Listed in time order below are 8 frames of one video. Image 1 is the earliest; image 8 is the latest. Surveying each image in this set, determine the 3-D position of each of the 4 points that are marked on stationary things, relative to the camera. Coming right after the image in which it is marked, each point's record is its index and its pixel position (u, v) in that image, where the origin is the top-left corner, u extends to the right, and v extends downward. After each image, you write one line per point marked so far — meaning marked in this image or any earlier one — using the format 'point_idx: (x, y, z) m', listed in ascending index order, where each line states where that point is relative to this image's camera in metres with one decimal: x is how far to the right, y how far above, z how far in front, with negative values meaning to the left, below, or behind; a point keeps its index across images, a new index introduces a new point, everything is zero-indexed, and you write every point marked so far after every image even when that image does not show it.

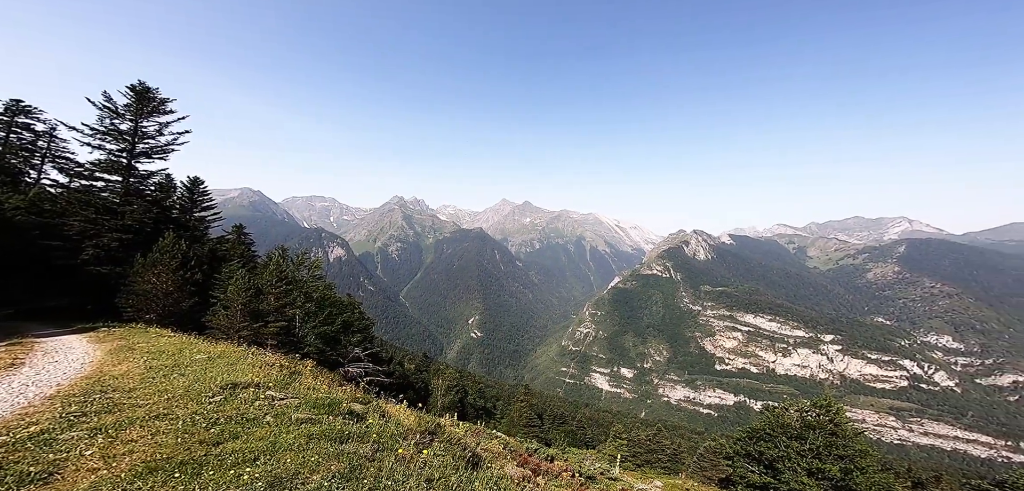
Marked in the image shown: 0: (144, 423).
0: (-10.4, -5.0, +11.5) m
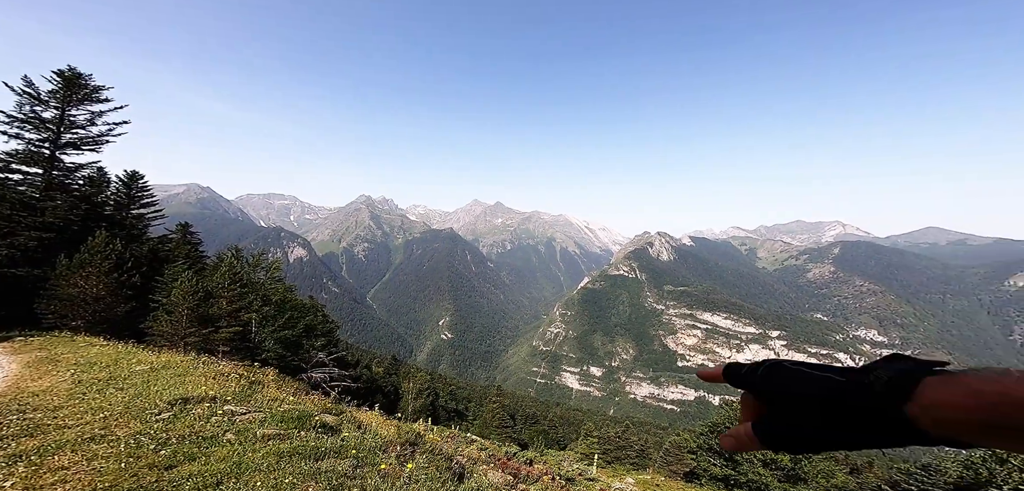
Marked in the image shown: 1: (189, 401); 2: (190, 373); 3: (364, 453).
0: (-10.5, -4.8, +9.9) m
1: (-10.6, -5.1, +13.5) m
2: (-13.5, -5.3, +17.2) m
3: (-4.3, -6.0, +11.8) m
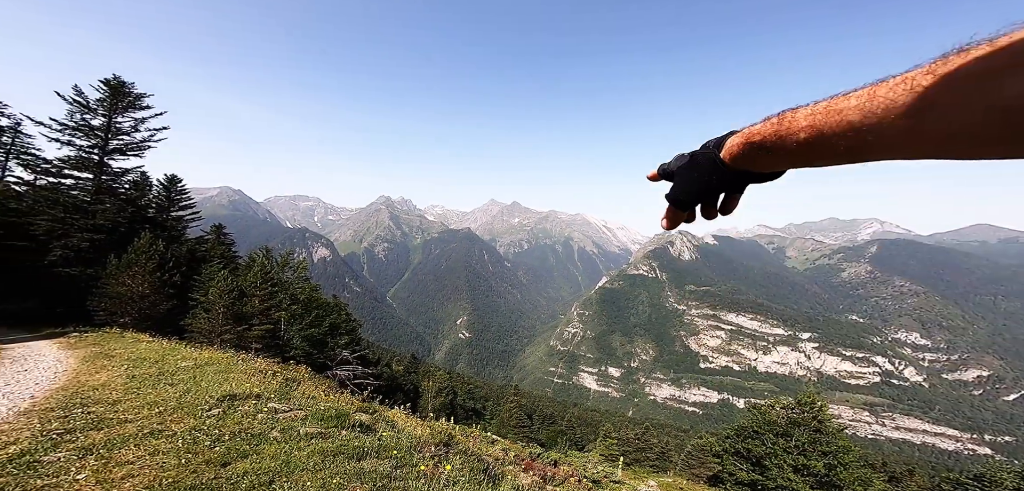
0: (-9.6, -5.0, +10.6) m
1: (-9.5, -5.2, +14.1) m
2: (-12.2, -5.5, +18.0) m
3: (-3.2, -6.1, +12.1) m
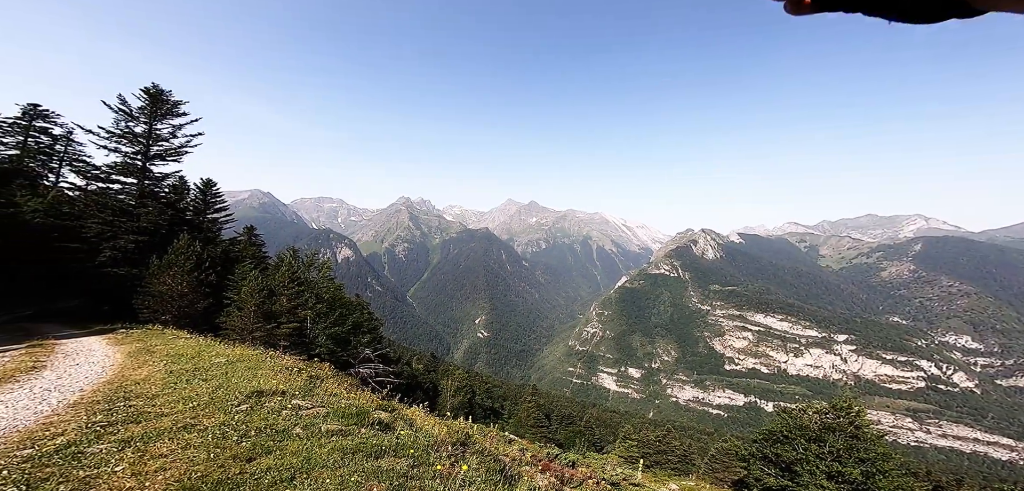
0: (-9.2, -5.1, +11.1) m
1: (-8.9, -5.3, +14.7) m
2: (-11.5, -5.6, +18.6) m
3: (-2.8, -6.2, +12.4) m
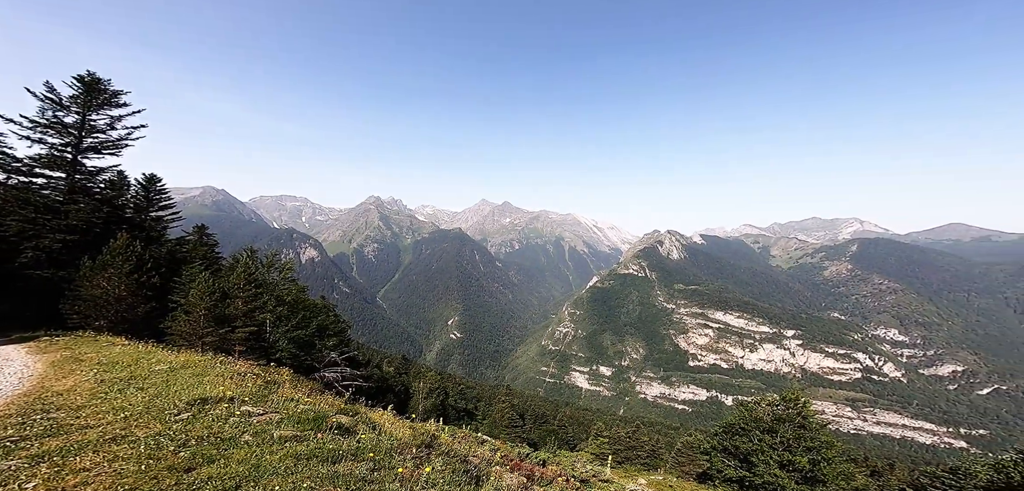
0: (-10.0, -4.9, +10.0) m
1: (-10.0, -5.1, +13.6) m
2: (-12.9, -5.4, +17.3) m
3: (-3.8, -6.0, +11.8) m
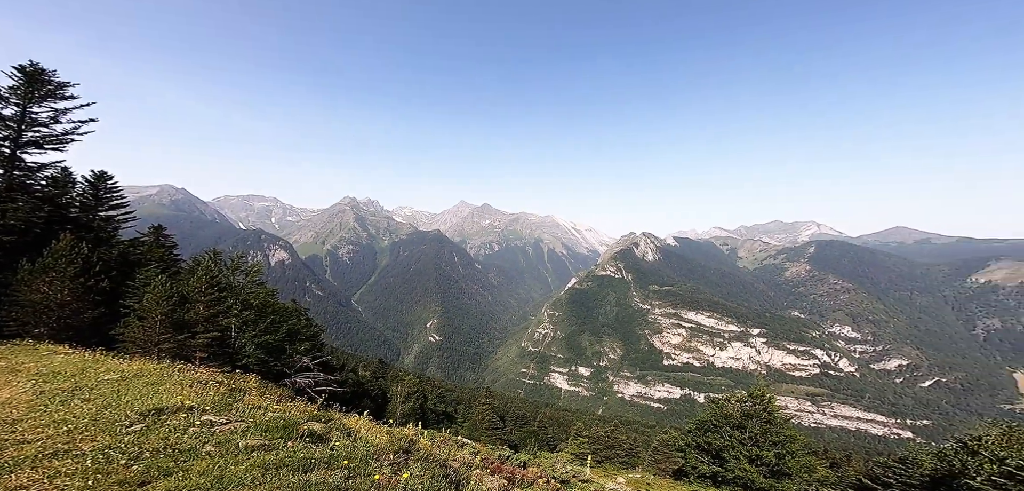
0: (-10.4, -4.8, +9.1) m
1: (-10.6, -5.1, +12.7) m
2: (-13.7, -5.4, +16.3) m
3: (-4.3, -5.9, +11.2) m
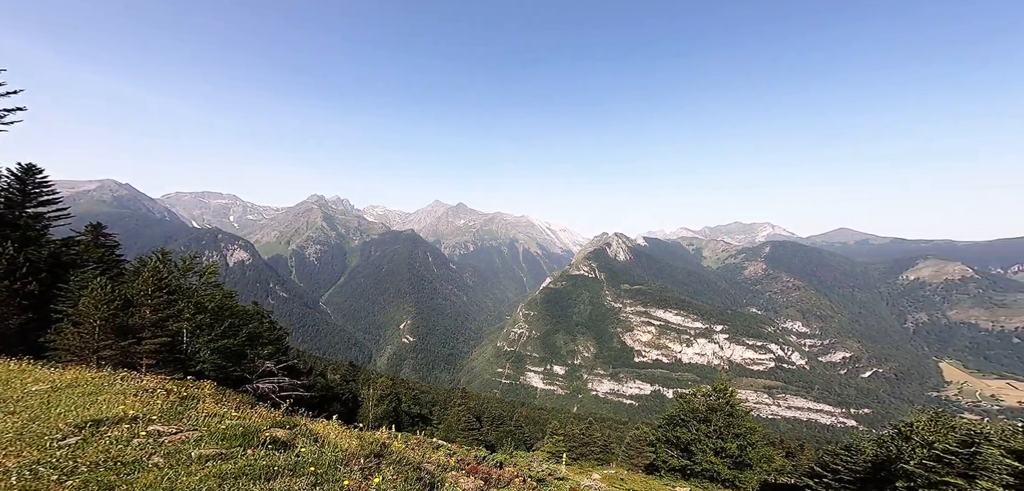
0: (-10.9, -4.7, +8.1) m
1: (-11.3, -4.9, +11.7) m
2: (-14.6, -5.2, +15.1) m
3: (-4.8, -5.7, +10.6) m
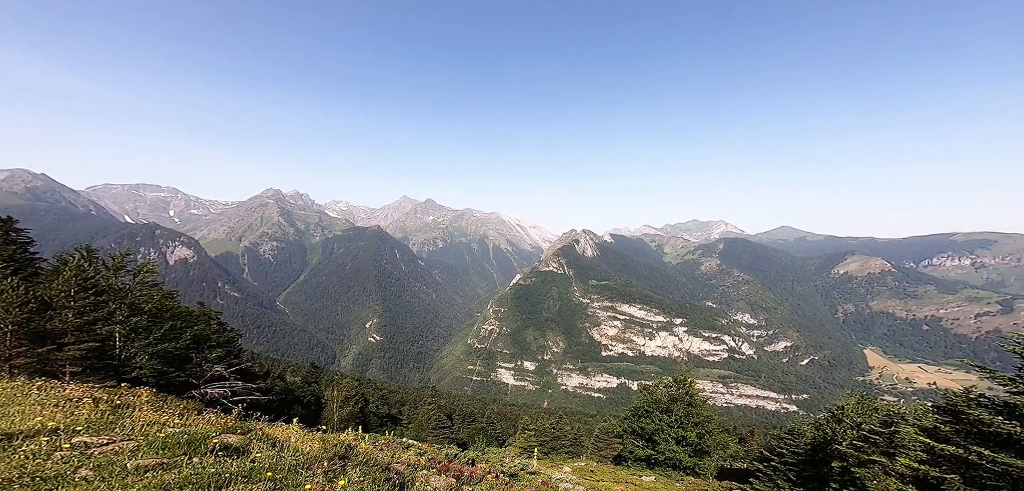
0: (-11.3, -4.4, +6.8) m
1: (-12.0, -4.6, +10.4) m
2: (-15.5, -4.9, +13.5) m
3: (-5.4, -5.4, +9.7) m
